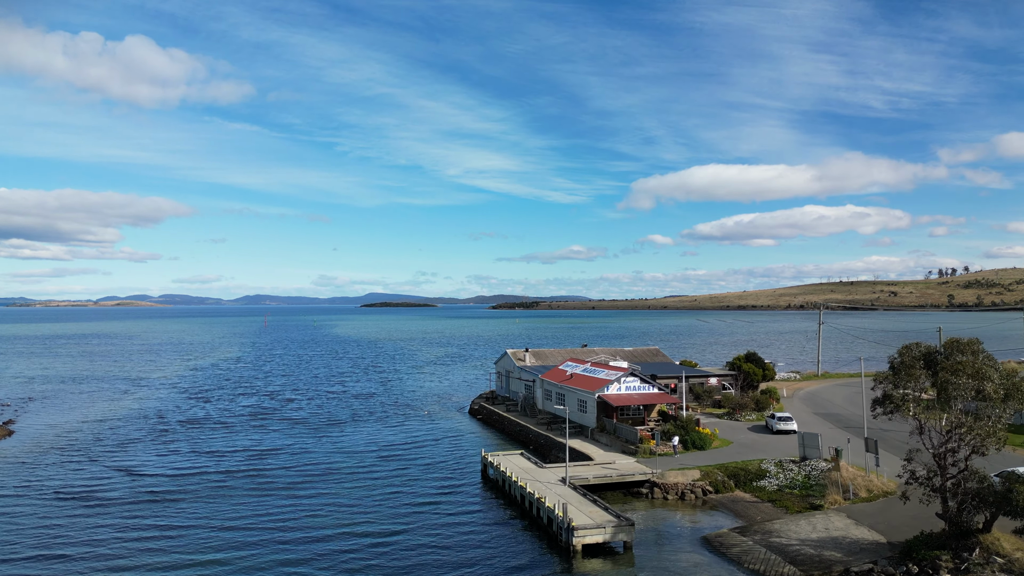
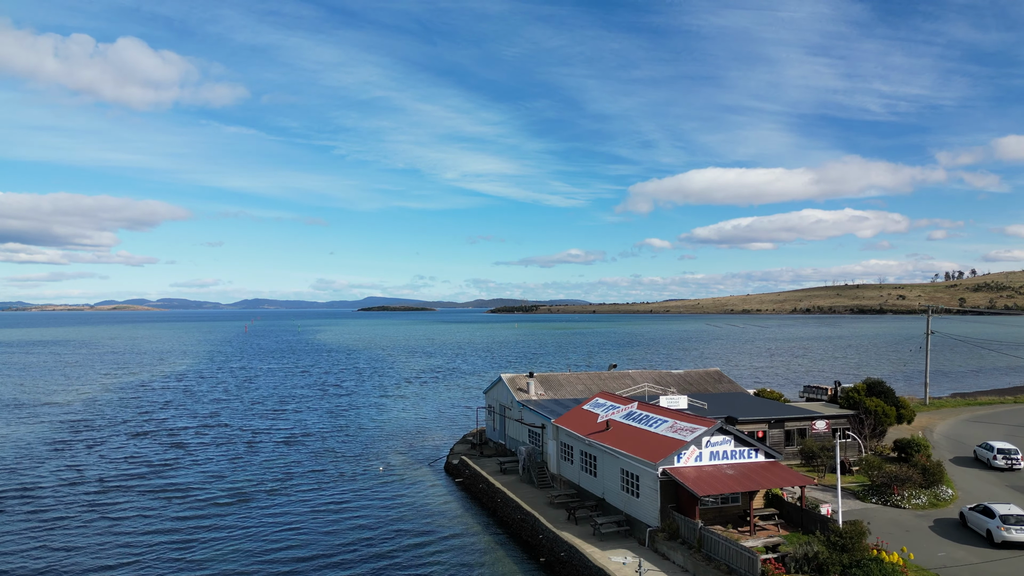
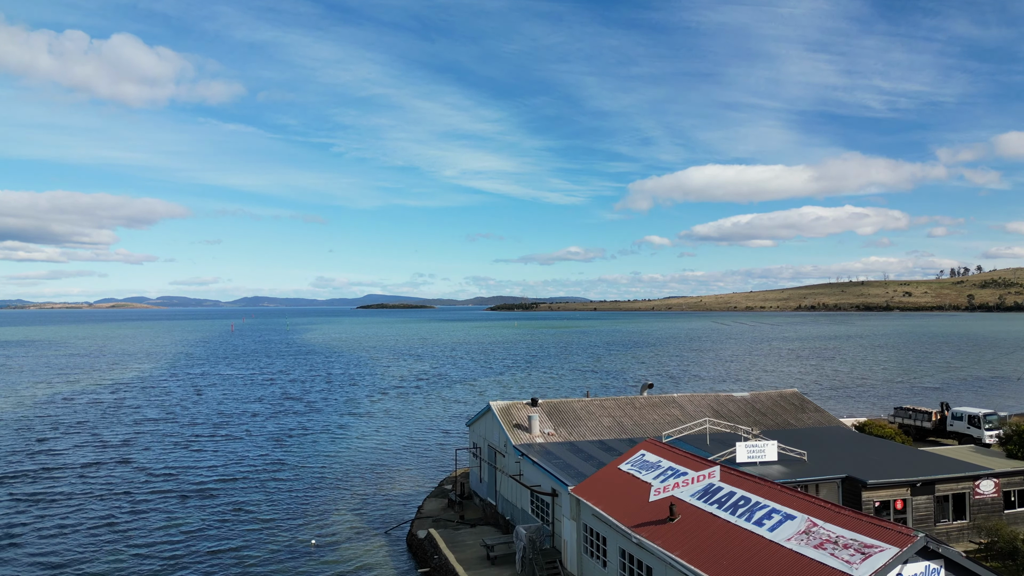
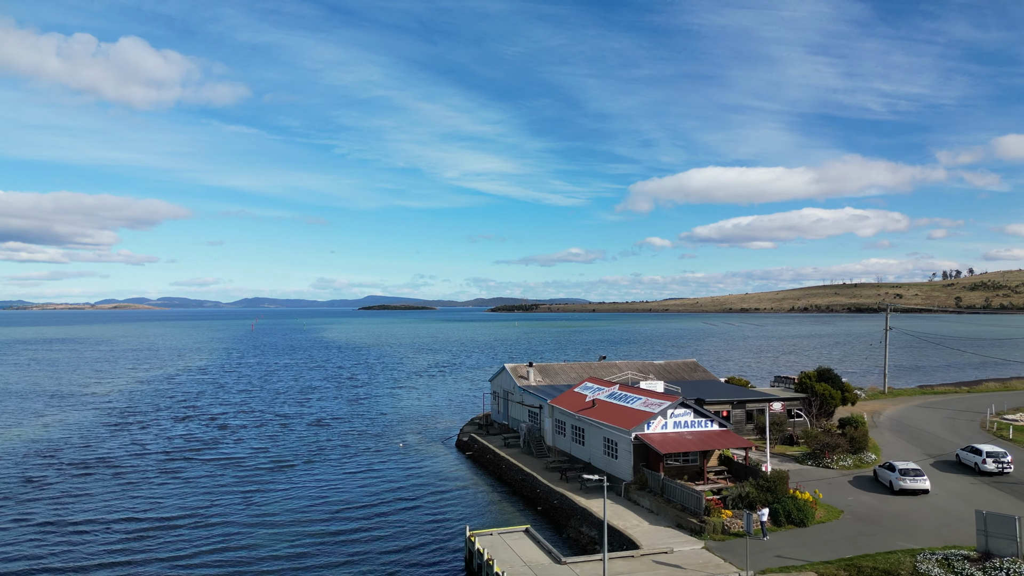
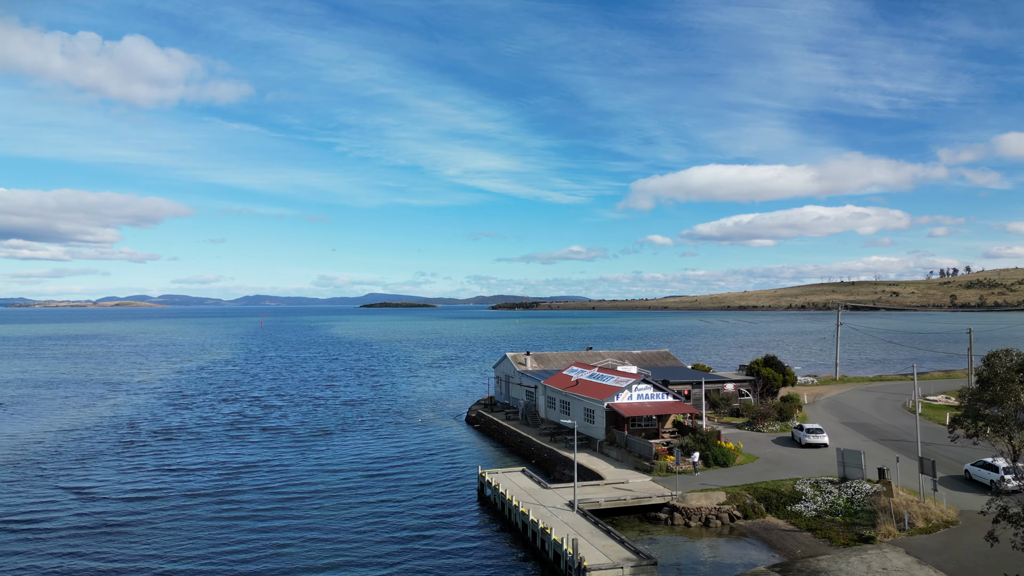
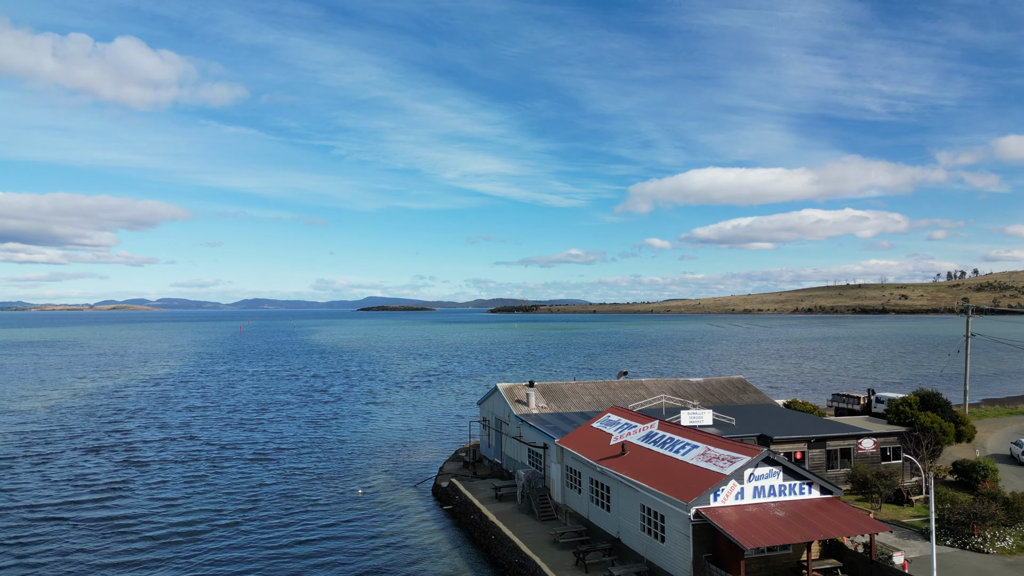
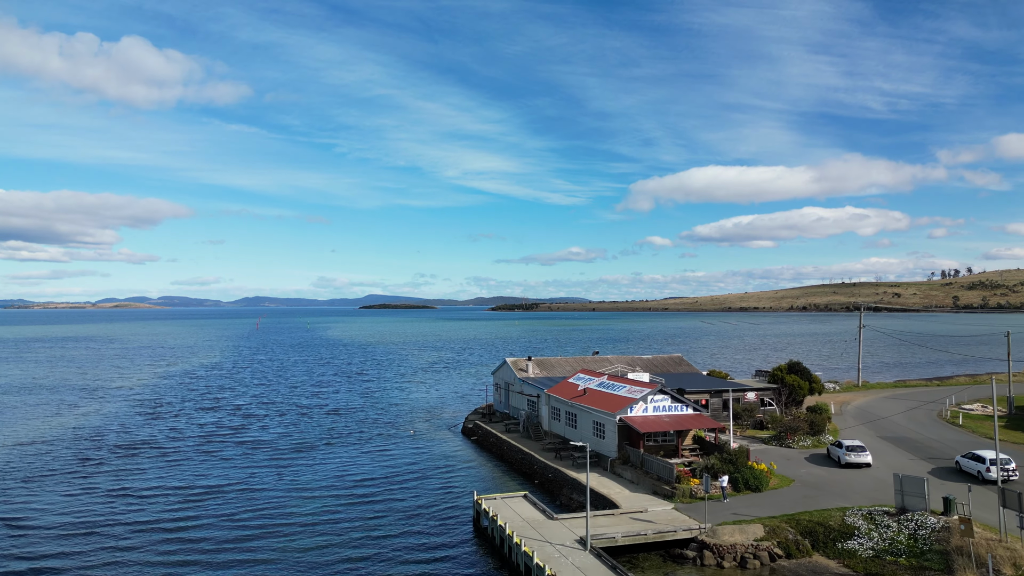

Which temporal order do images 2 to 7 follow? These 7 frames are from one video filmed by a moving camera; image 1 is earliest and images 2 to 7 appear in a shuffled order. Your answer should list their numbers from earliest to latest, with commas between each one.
5, 7, 4, 2, 6, 3
